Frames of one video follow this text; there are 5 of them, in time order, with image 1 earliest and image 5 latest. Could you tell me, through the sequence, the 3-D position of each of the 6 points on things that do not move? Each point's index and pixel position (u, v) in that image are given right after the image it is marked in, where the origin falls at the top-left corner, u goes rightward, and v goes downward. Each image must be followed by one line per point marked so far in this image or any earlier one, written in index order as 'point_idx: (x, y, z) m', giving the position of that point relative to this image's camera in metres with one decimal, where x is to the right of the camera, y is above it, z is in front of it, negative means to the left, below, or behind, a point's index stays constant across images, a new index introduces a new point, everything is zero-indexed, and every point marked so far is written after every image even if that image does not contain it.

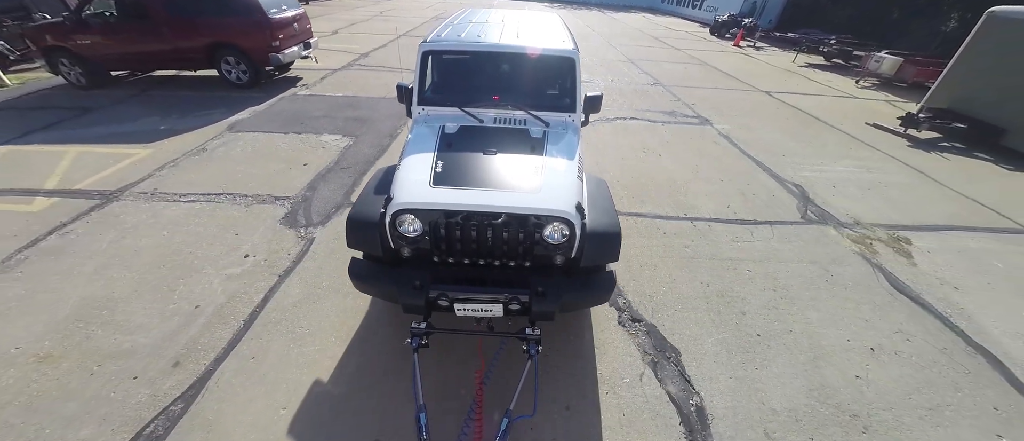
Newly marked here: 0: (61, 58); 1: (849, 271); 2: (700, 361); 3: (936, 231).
0: (-9.3, +3.4, +7.6) m
1: (+3.1, -0.5, +3.4) m
2: (+1.3, -0.9, +2.6) m
3: (+4.7, -0.1, +4.1) m
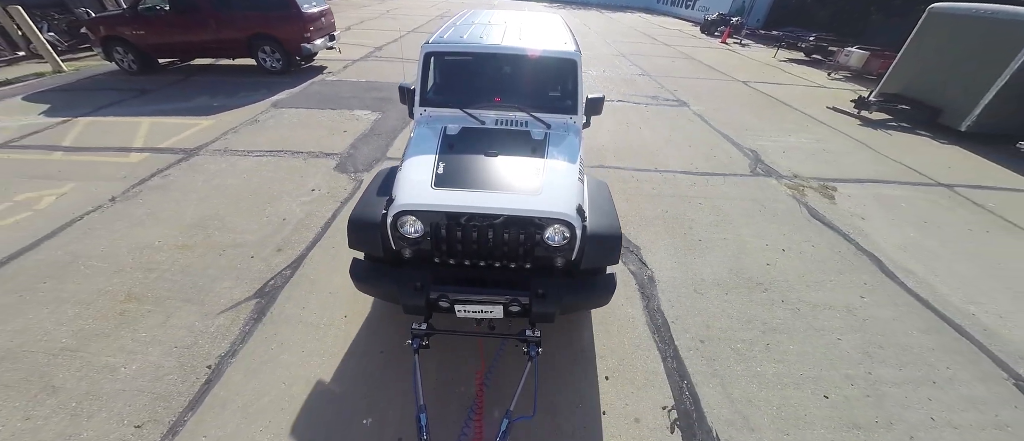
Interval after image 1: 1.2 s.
0: (-9.2, +4.1, +8.6) m
1: (+3.2, +0.2, +4.4) m
2: (+1.4, -0.3, +3.6) m
3: (+4.8, +0.5, +5.0) m
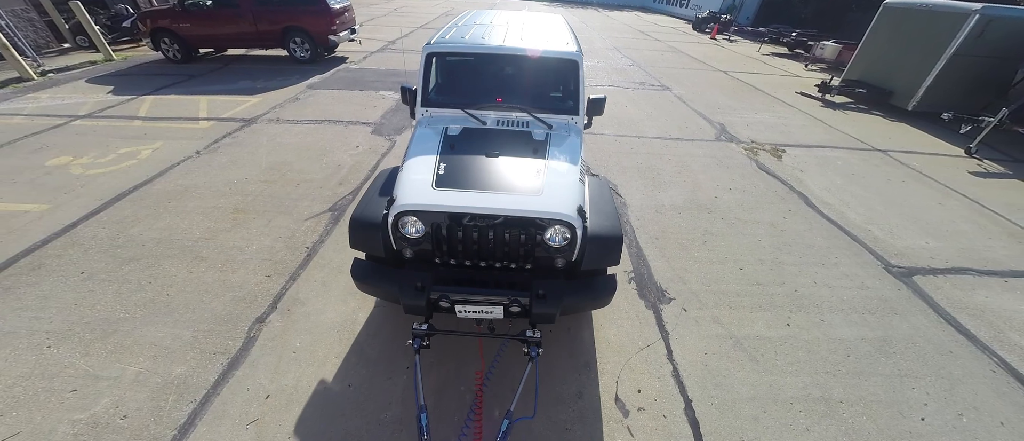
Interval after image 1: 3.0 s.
0: (-9.1, +4.8, +9.6) m
1: (+3.3, +0.9, +5.4) m
2: (+1.4, +0.4, +4.6) m
3: (+4.8, +1.2, +6.1) m
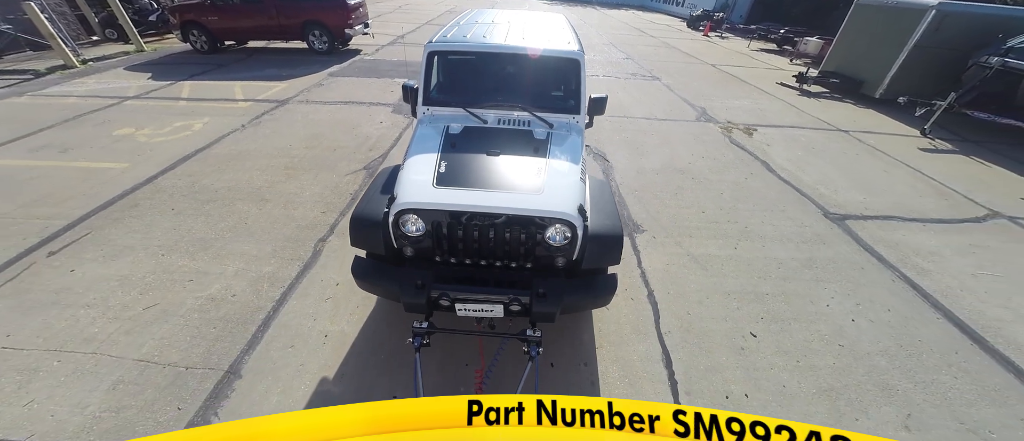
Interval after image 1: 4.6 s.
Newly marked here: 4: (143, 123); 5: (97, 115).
0: (-9.1, +5.4, +10.4) m
1: (+3.4, +1.4, +6.2) m
2: (+1.5, +1.0, +5.4) m
3: (+4.9, +1.7, +6.8) m
4: (-6.2, +1.6, +6.1) m
5: (-7.3, +1.9, +6.4) m
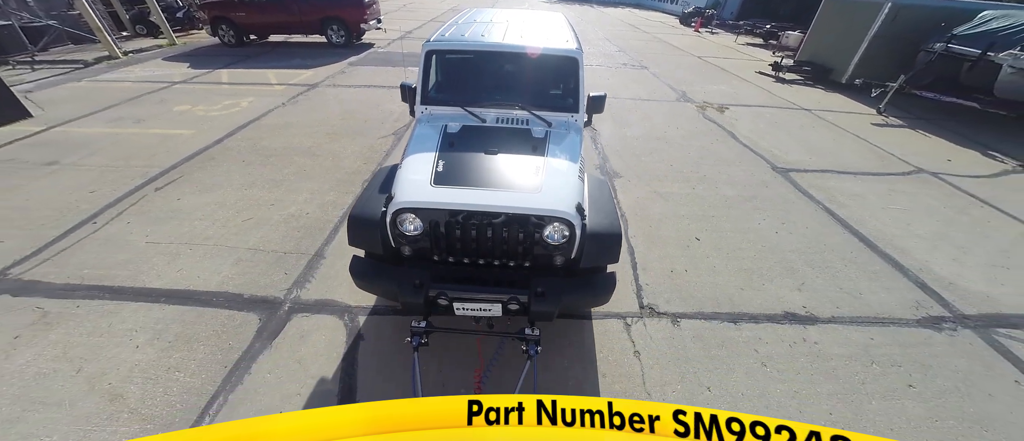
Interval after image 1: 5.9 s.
0: (-9.0, +6.0, +11.3) m
1: (+3.4, +2.1, +7.1) m
2: (+1.6, +1.6, +6.3) m
3: (+5.0, +2.4, +7.8) m
4: (-6.1, +2.3, +7.1) m
5: (-7.2, +2.5, +7.4) m
